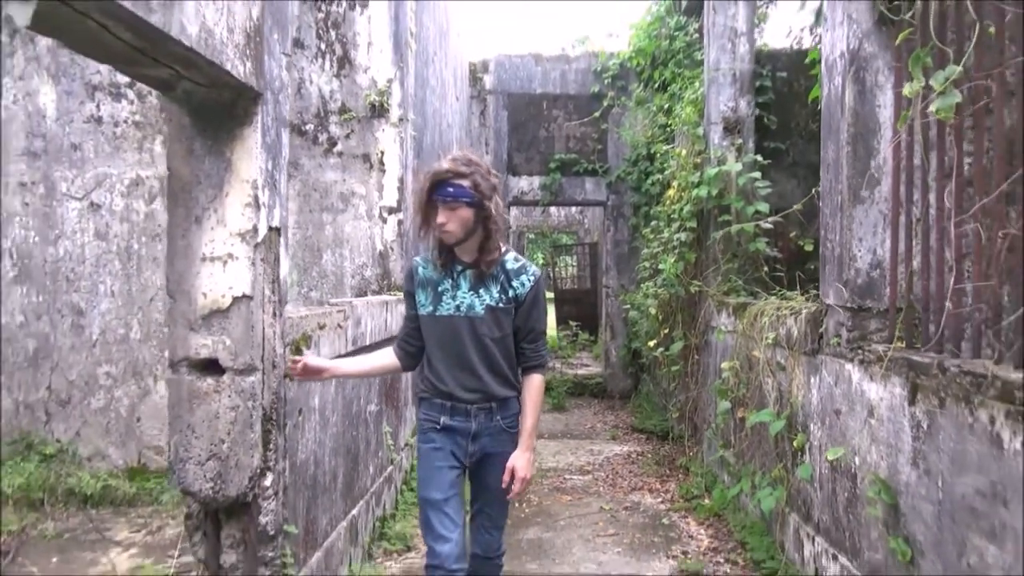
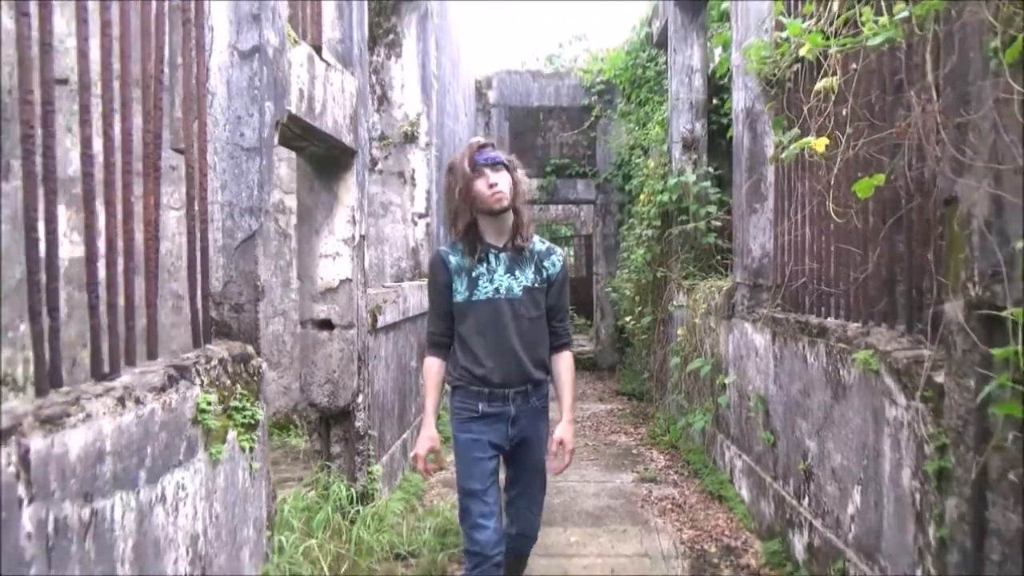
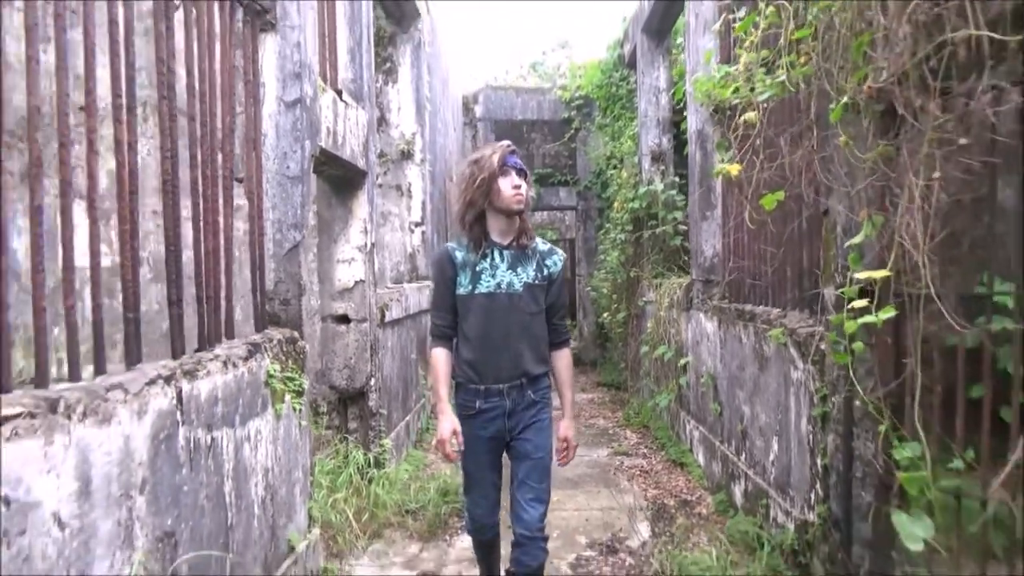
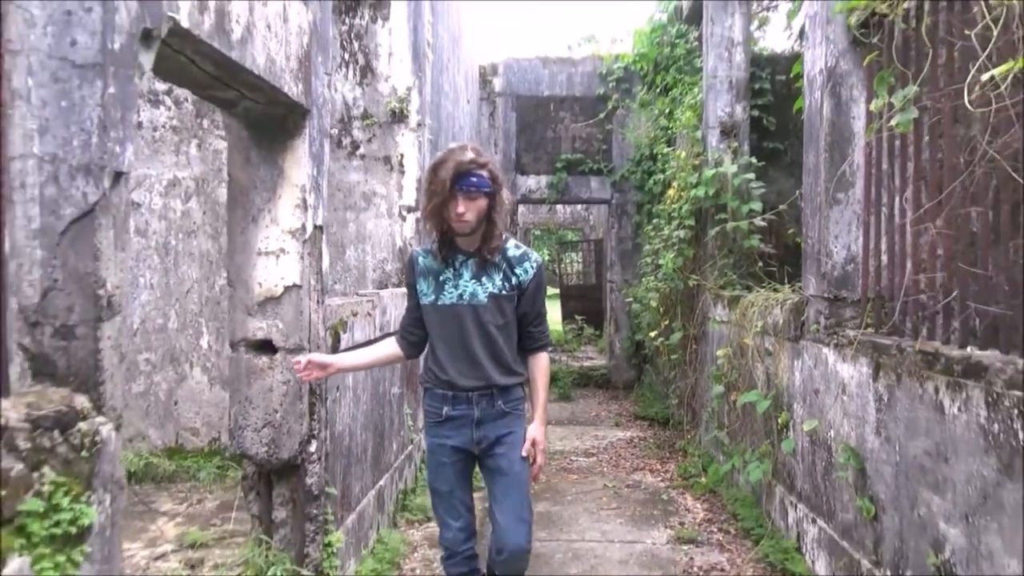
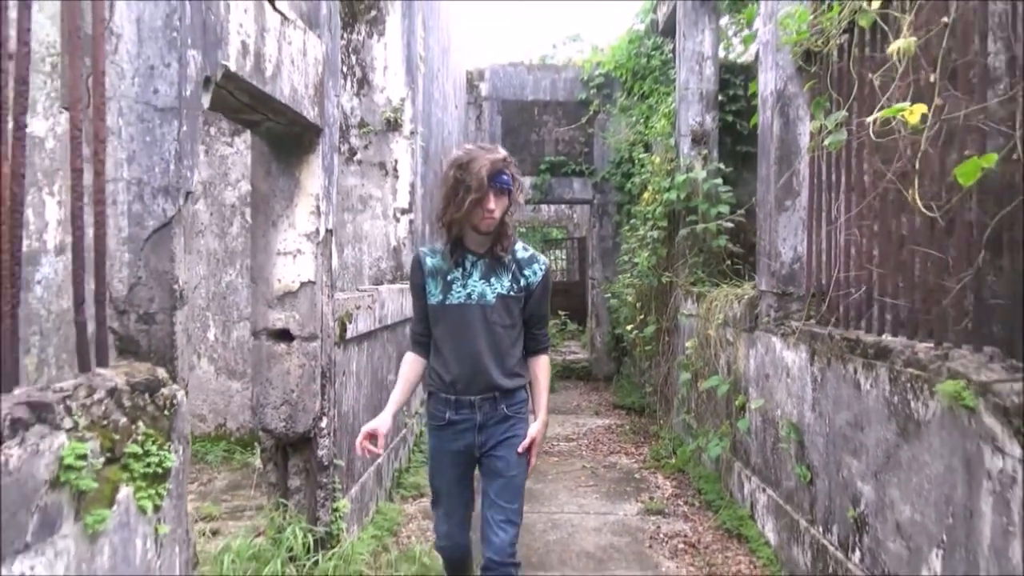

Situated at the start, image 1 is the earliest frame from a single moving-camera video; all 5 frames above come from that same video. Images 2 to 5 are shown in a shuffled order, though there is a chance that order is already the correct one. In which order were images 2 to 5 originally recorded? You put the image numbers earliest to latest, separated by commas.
4, 5, 2, 3
